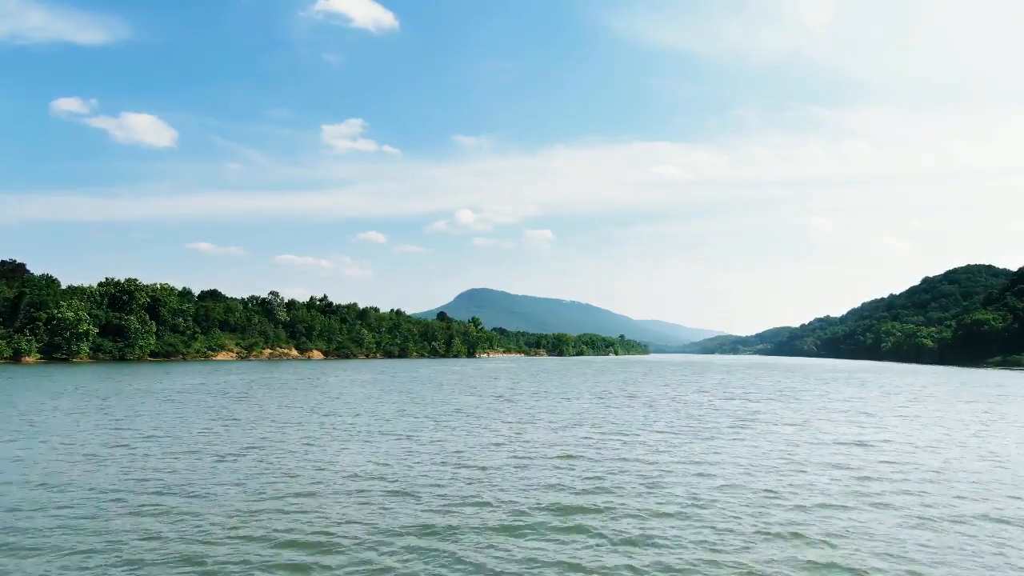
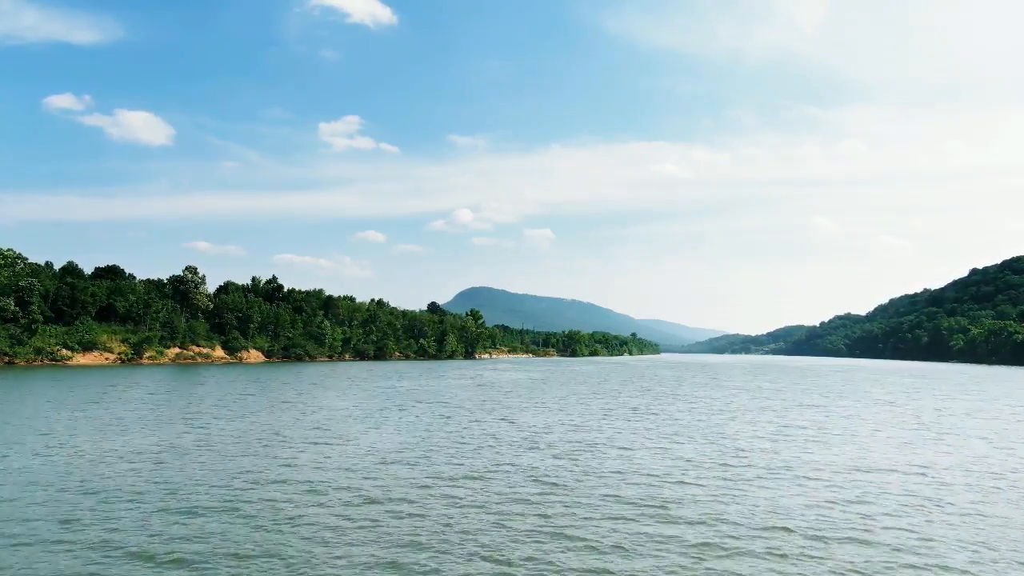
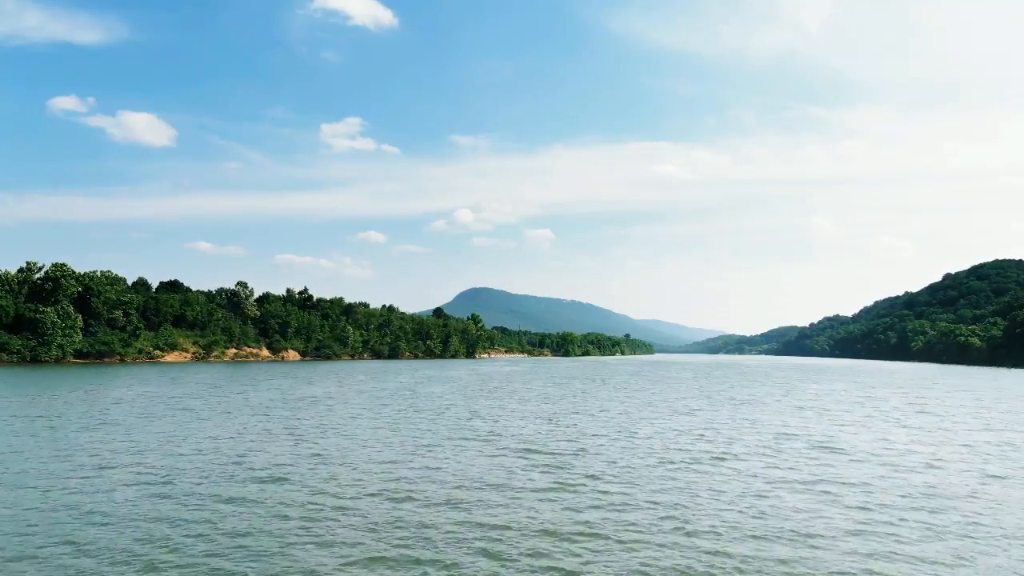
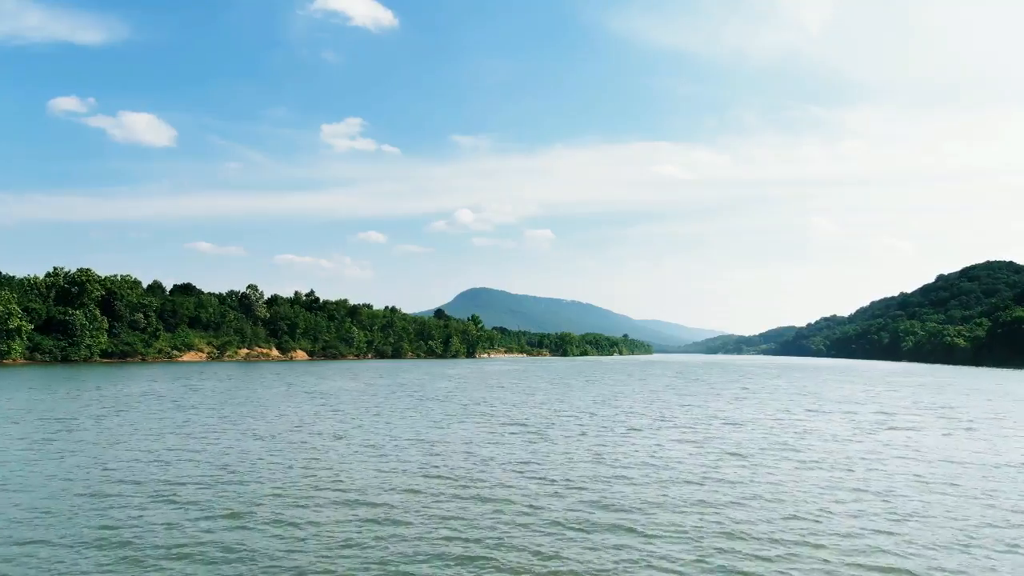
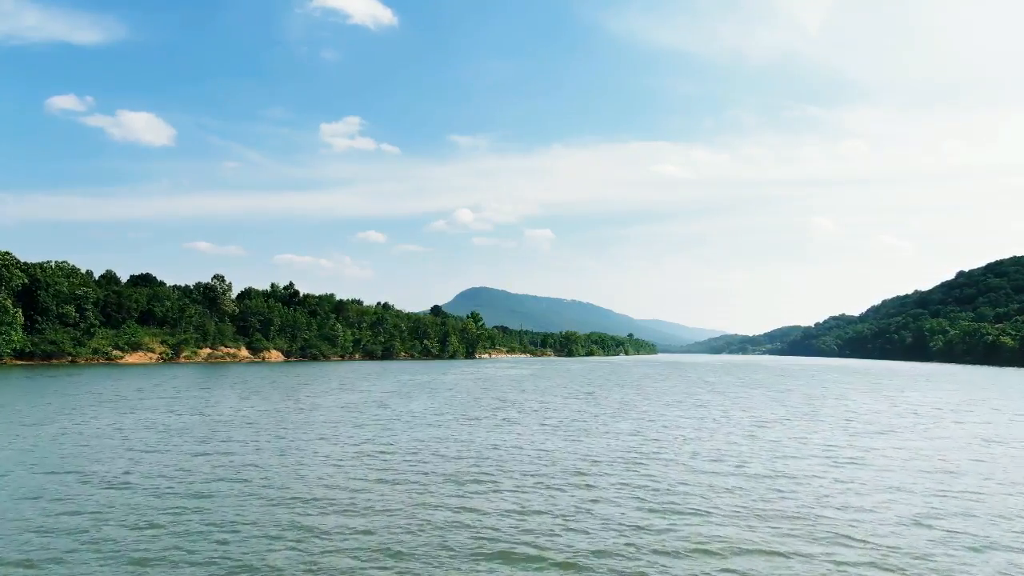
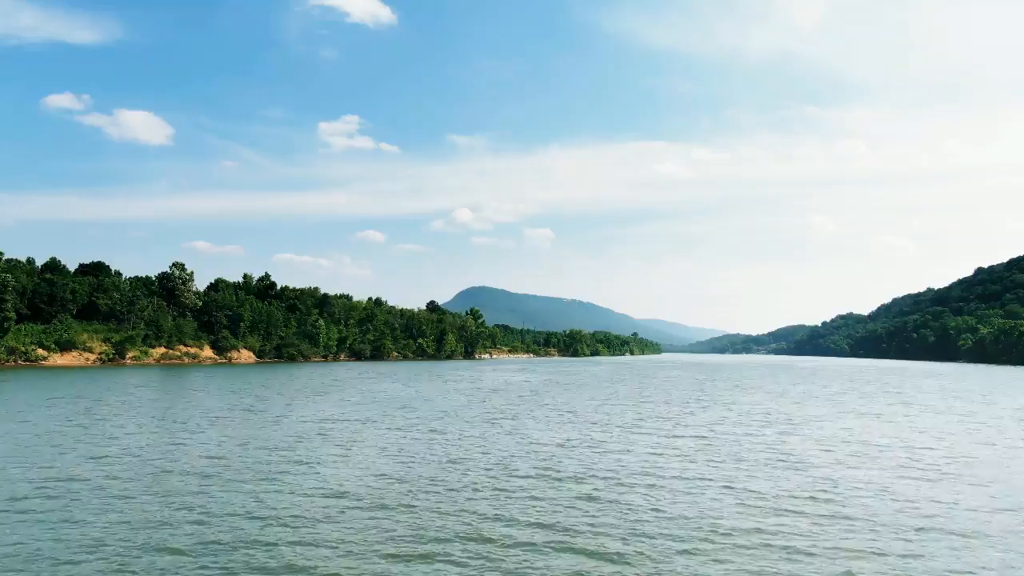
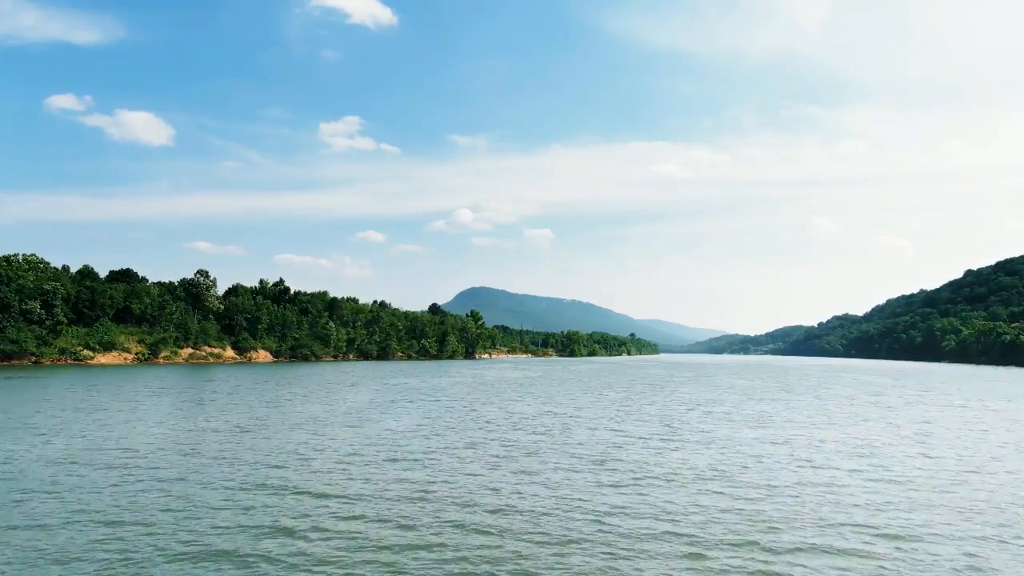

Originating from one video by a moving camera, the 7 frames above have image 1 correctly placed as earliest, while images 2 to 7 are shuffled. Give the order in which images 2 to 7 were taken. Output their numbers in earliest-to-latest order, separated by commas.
4, 3, 5, 7, 2, 6
